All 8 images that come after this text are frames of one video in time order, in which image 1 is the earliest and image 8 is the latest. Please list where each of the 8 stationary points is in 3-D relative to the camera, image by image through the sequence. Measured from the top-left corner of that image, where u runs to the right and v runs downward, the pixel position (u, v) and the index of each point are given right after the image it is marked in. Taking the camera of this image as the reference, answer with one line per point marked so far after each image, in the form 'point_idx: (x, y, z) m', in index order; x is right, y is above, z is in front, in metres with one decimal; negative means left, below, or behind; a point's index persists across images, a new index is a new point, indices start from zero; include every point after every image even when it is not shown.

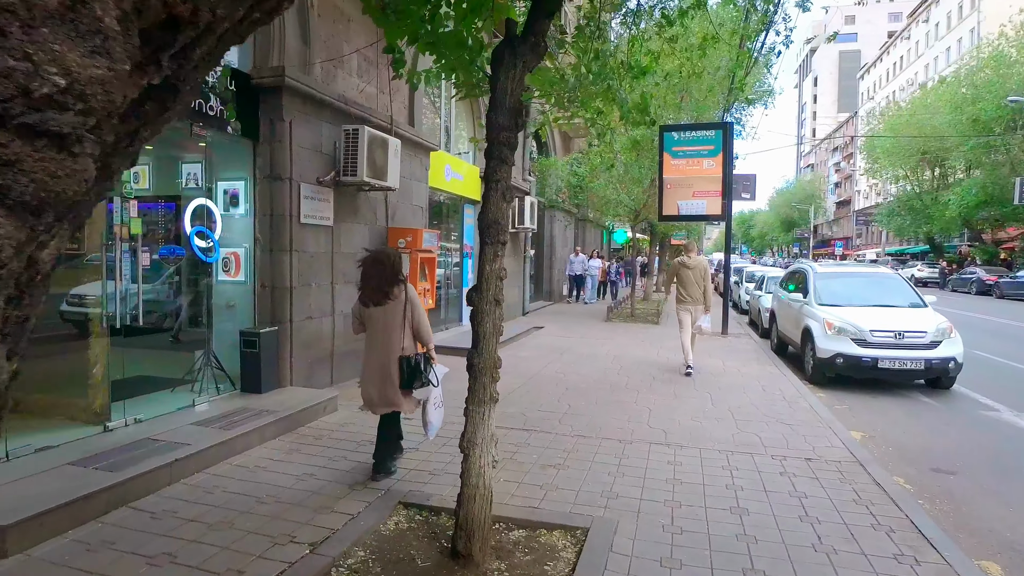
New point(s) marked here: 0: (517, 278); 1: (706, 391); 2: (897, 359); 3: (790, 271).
0: (+0.1, +0.3, +14.9) m
1: (+2.3, -1.2, +7.5) m
2: (+4.9, -0.9, +8.1) m
3: (+5.1, +0.3, +11.8) m
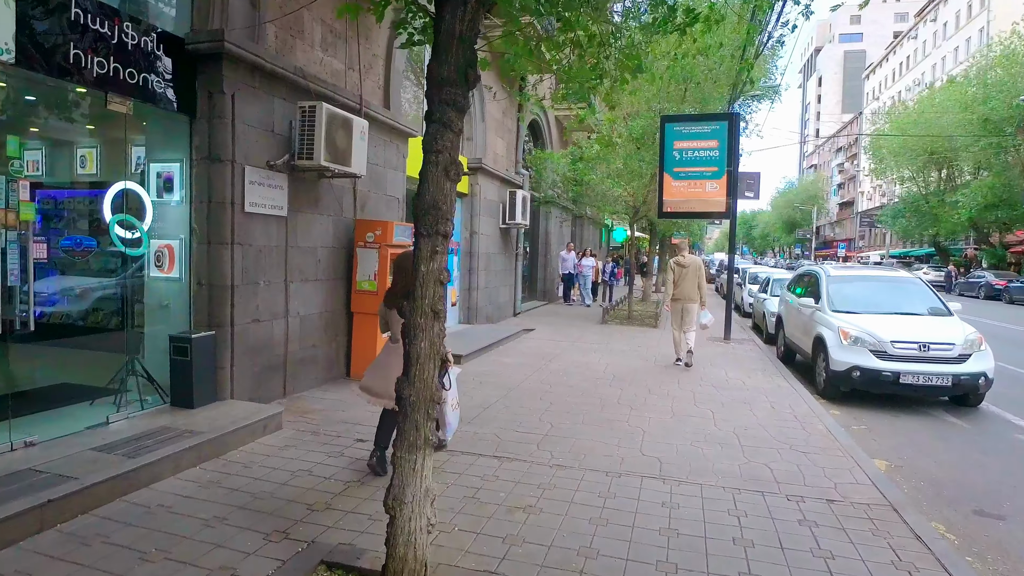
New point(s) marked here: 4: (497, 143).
0: (-0.1, +0.3, +14.1) m
1: (+2.1, -1.3, +6.7) m
2: (+4.6, -1.0, +7.2) m
3: (+4.9, +0.3, +10.9) m
4: (-0.3, +3.0, +13.3) m
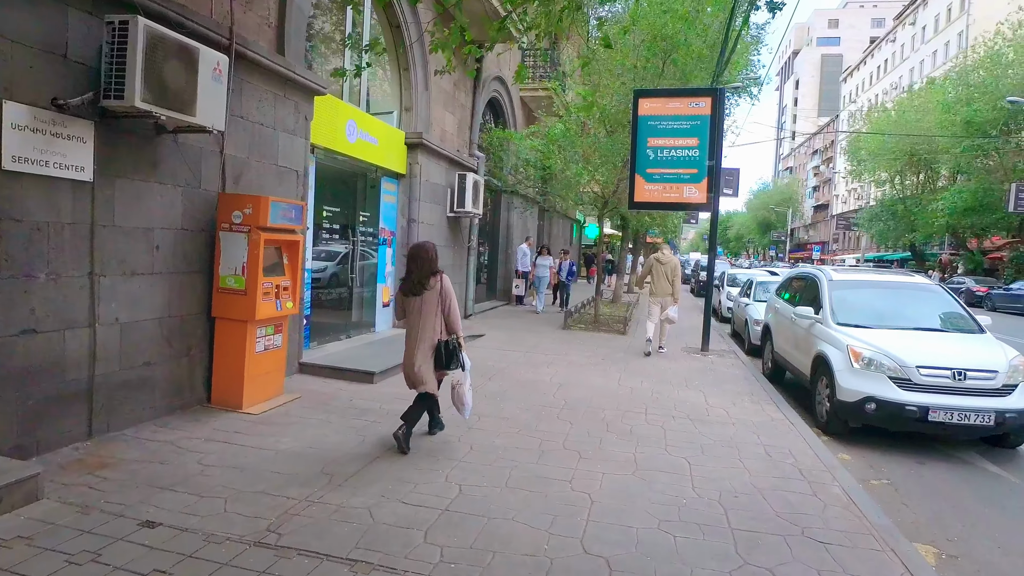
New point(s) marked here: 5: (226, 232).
0: (-1.1, +0.3, +12.2) m
1: (+1.3, -1.3, +4.9) m
2: (+3.9, -1.1, +5.6) m
3: (+4.1, +0.2, +9.3) m
4: (-1.2, +3.1, +11.5) m
5: (-2.4, +0.5, +5.5) m
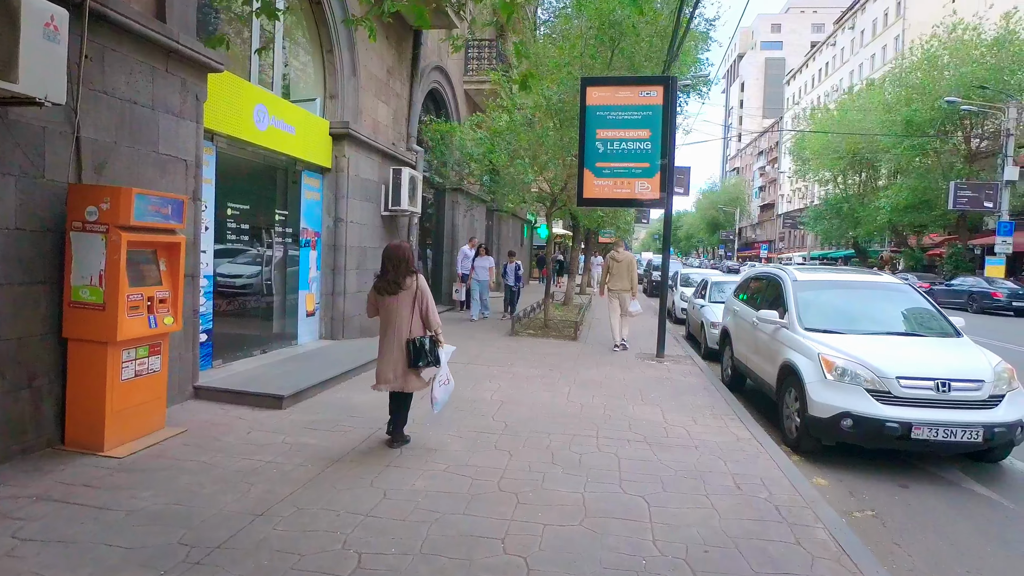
0: (-2.1, +0.2, +11.3) m
1: (+0.9, -1.3, +4.1) m
2: (+3.3, -1.1, +5.0) m
3: (+3.2, +0.2, +8.7) m
4: (-2.2, +3.0, +10.5) m
5: (-3.0, +0.4, +4.4) m
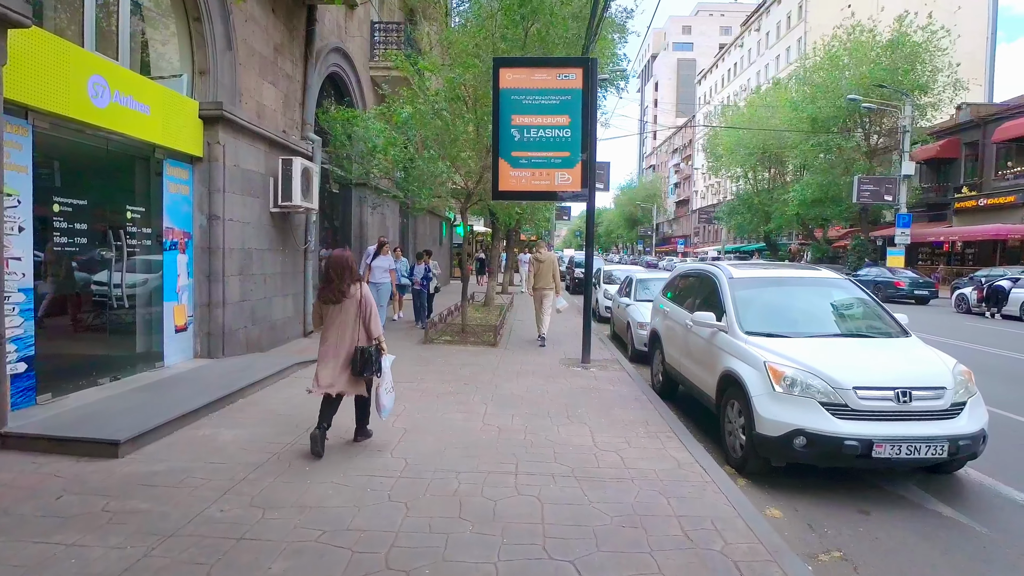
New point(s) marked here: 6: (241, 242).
0: (-3.5, +0.1, +10.0) m
1: (+0.3, -1.4, +3.3) m
2: (+2.7, -1.1, +4.4) m
3: (+2.1, +0.2, +8.0) m
4: (-3.6, +2.9, +9.2) m
5: (-3.6, +0.3, +3.1) m
6: (-3.5, +0.6, +8.3) m
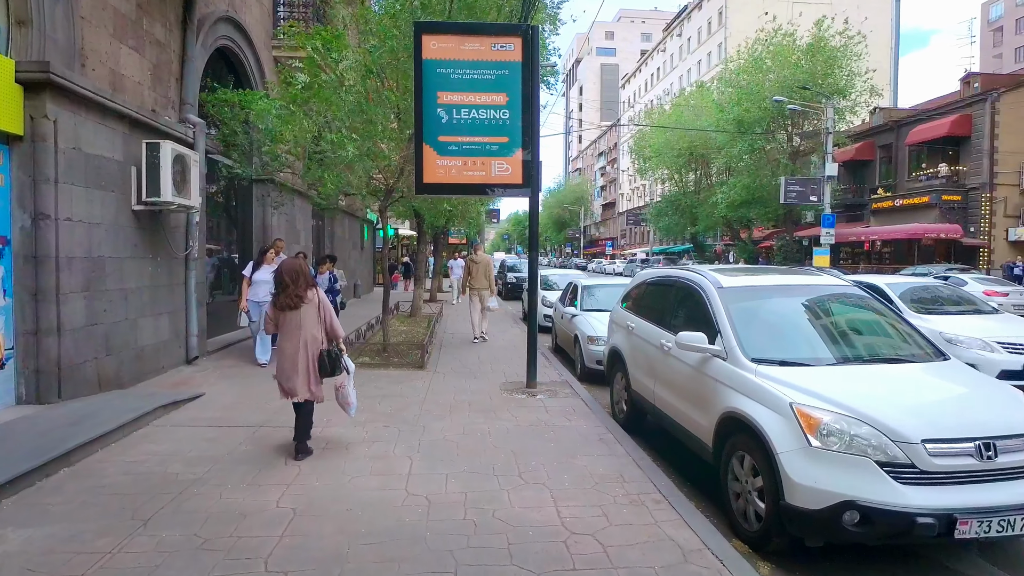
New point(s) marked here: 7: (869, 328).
0: (-4.4, -0.1, +8.0) m
1: (+0.2, -1.5, +1.8) m
2: (+2.4, -1.1, +3.2) m
3: (+1.4, +0.1, +6.7) m
4: (-4.4, +2.6, +7.3) m
5: (-3.7, +0.1, +1.2) m
6: (-4.3, +0.4, +6.4) m
7: (+2.7, -0.4, +4.5) m
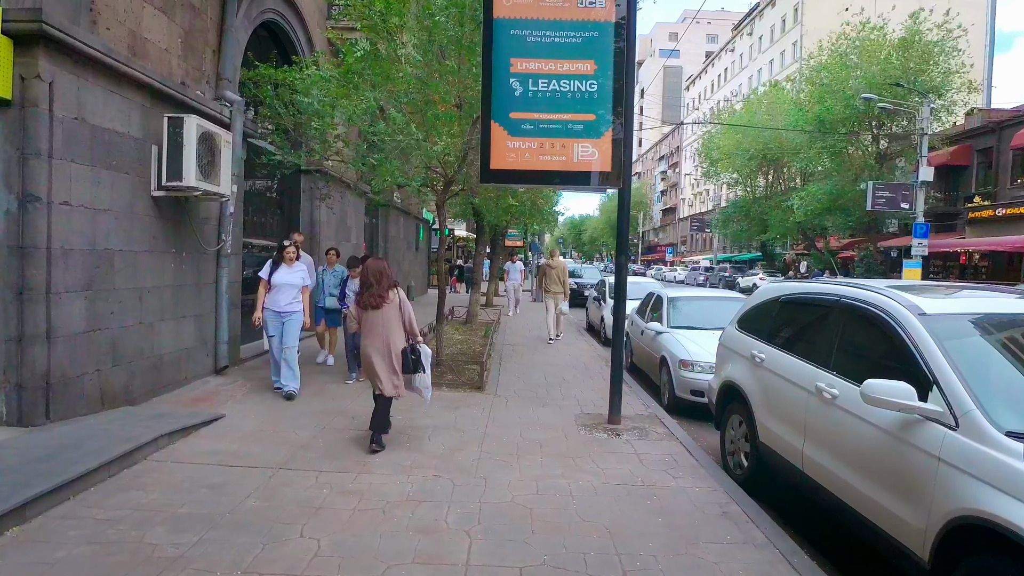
0: (-3.5, -0.1, +7.0) m
1: (+0.4, -1.6, +0.4) m
2: (+2.8, -1.3, +1.6) m
3: (+2.1, 0.0, +5.2) m
4: (-3.6, +2.7, +6.2) m
5: (-3.4, +0.1, +0.1) m
6: (-3.5, +0.4, +5.4) m
7: (+3.2, -0.6, +2.9) m
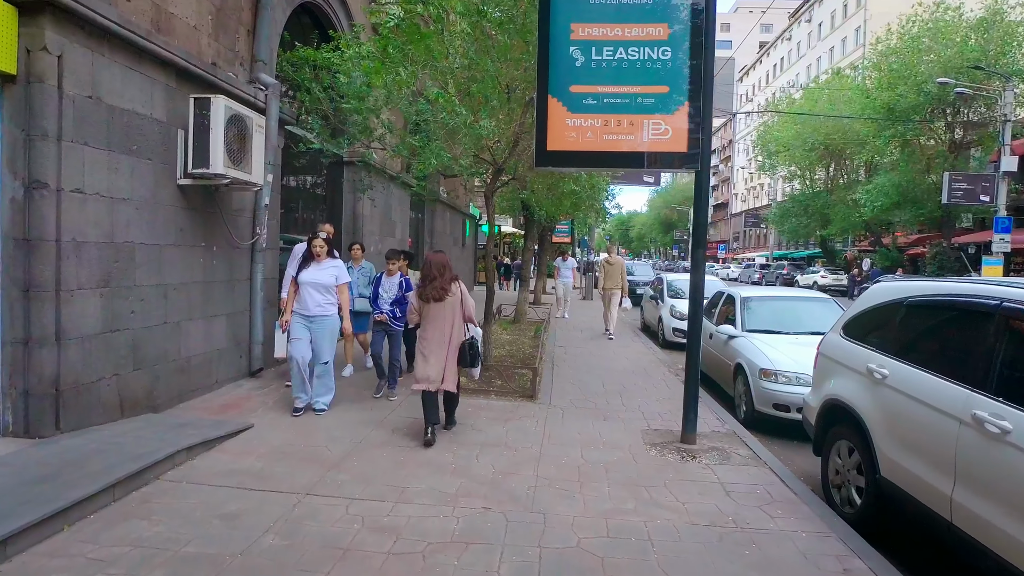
0: (-3.0, 0.0, +6.5) m
1: (+0.5, -1.6, -0.4) m
2: (+2.9, -1.3, +0.7) m
3: (+2.5, 0.0, +4.3) m
4: (-3.0, +2.7, +5.7) m
5: (-3.3, +0.1, -0.4) m
6: (-3.1, +0.4, +4.9) m
7: (+3.5, -0.6, +2.0) m
